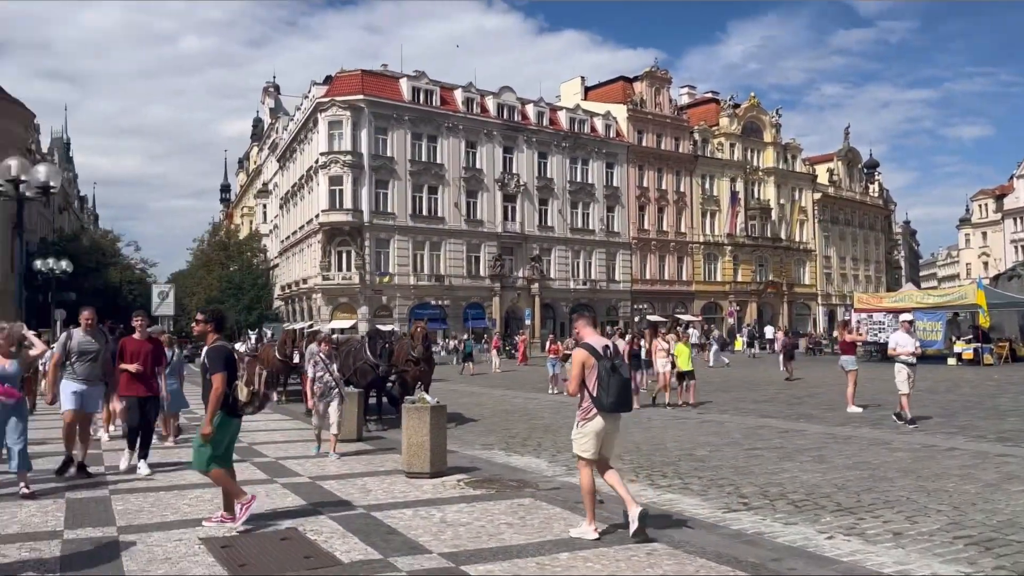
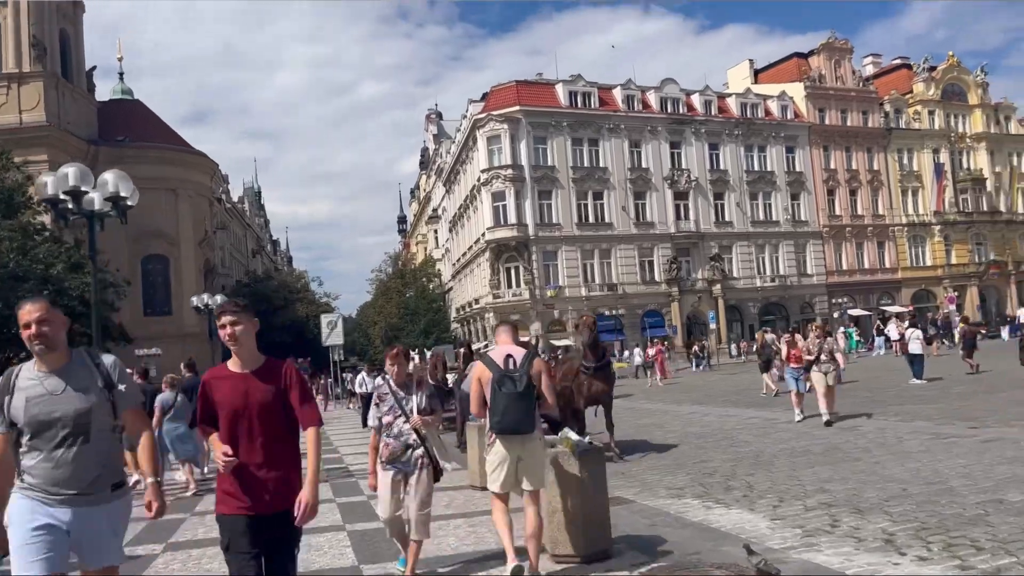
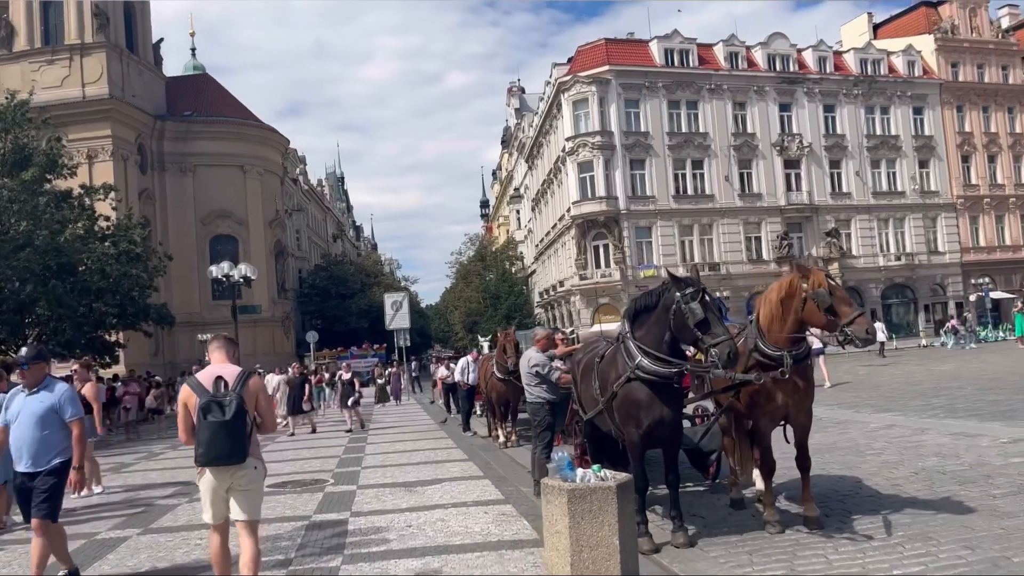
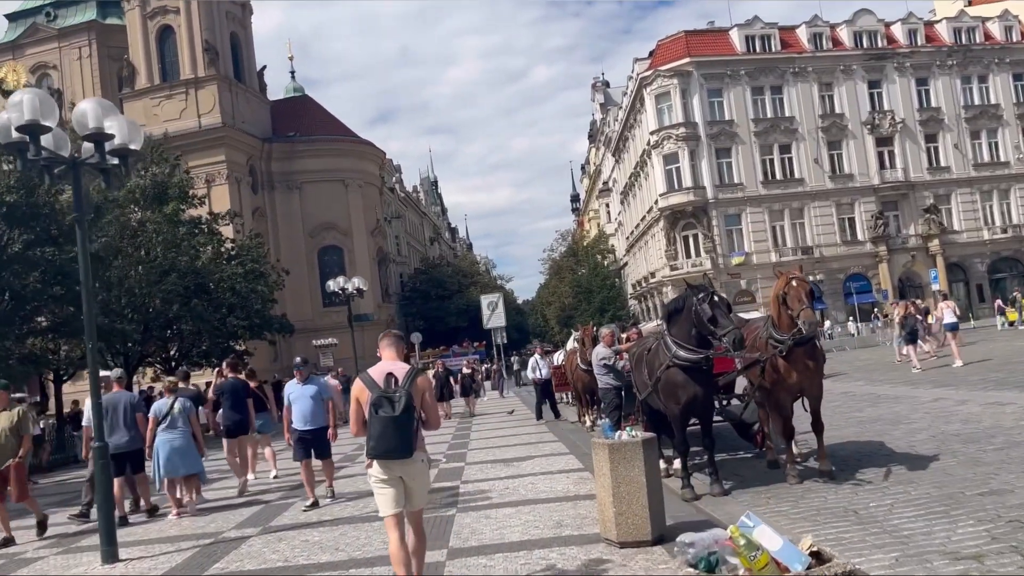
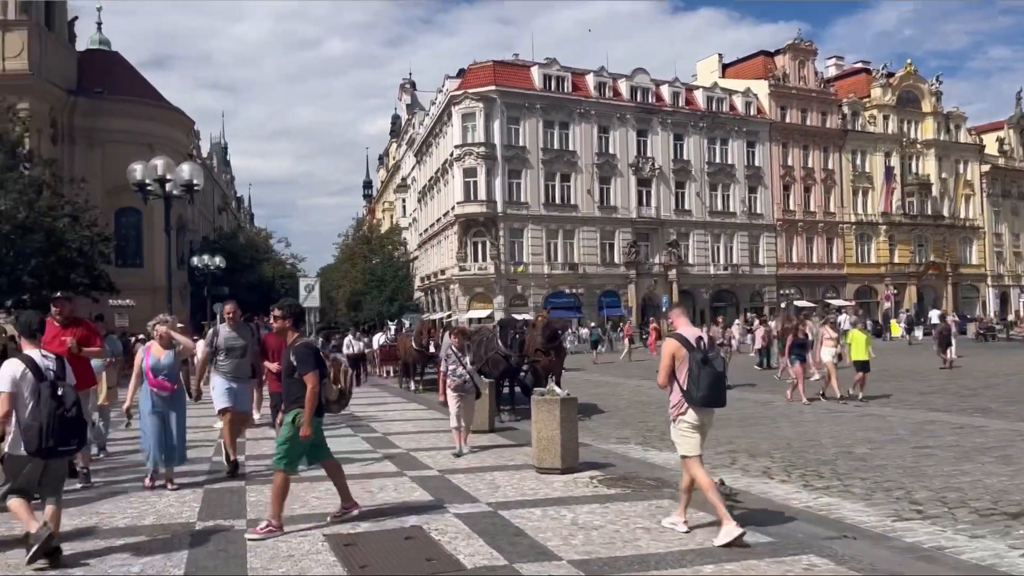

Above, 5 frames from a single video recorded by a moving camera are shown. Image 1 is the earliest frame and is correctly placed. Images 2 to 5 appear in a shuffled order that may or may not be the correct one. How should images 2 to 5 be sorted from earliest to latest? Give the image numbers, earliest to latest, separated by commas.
5, 2, 4, 3
